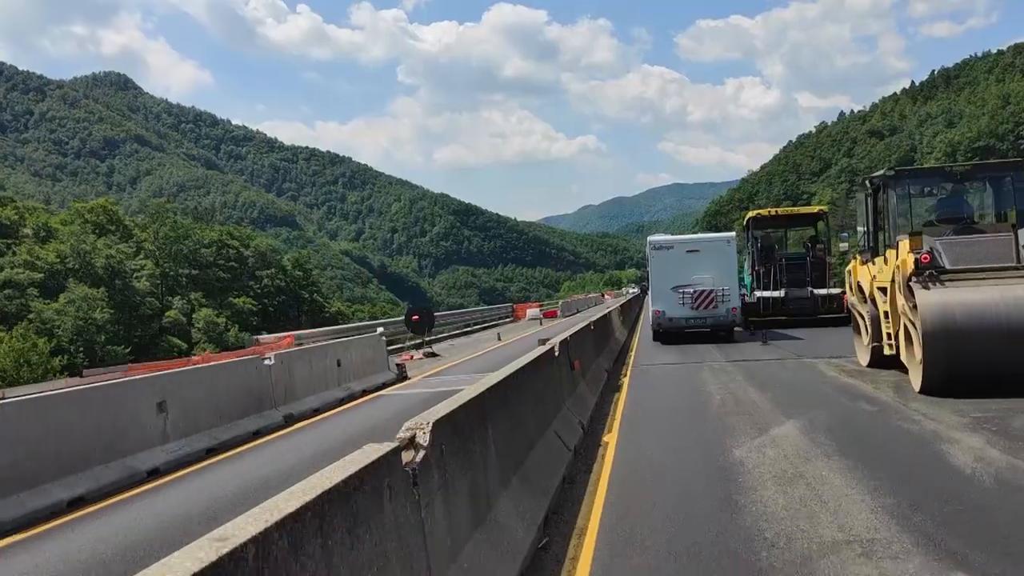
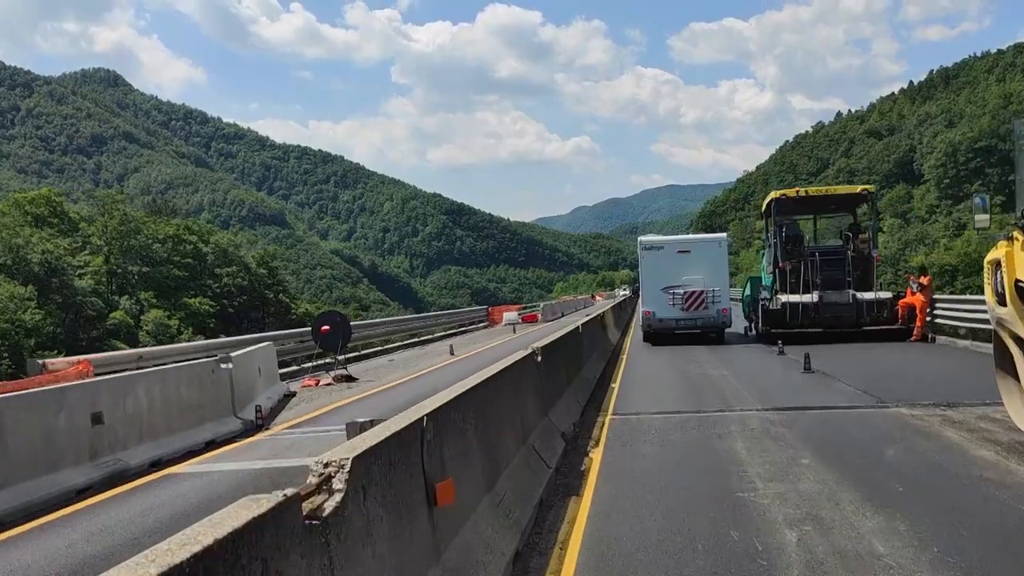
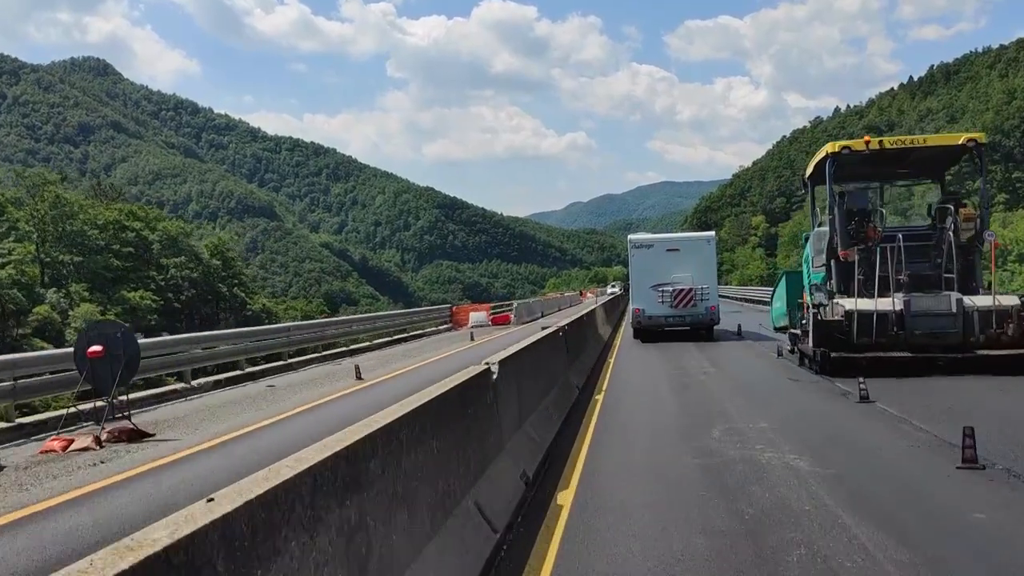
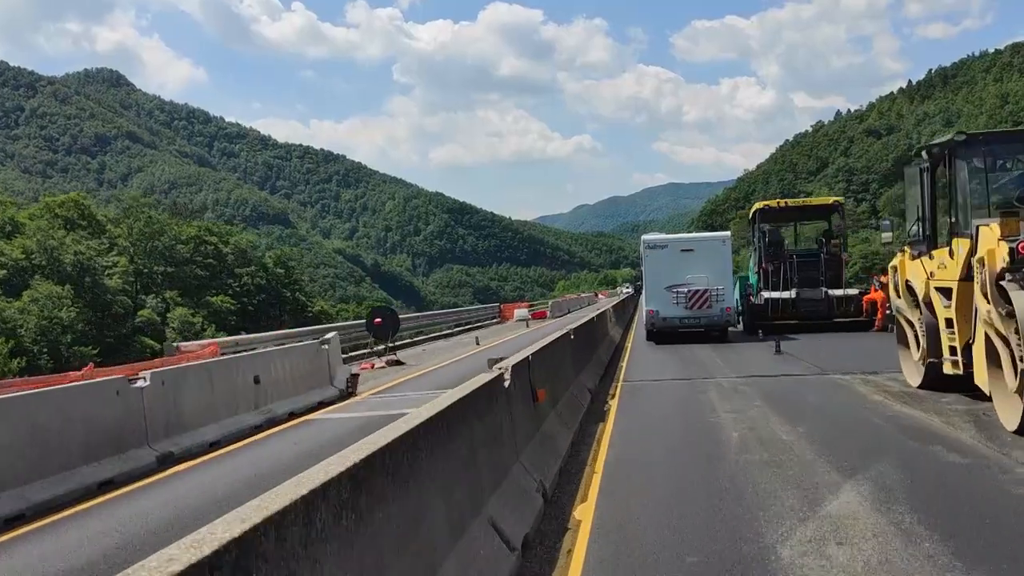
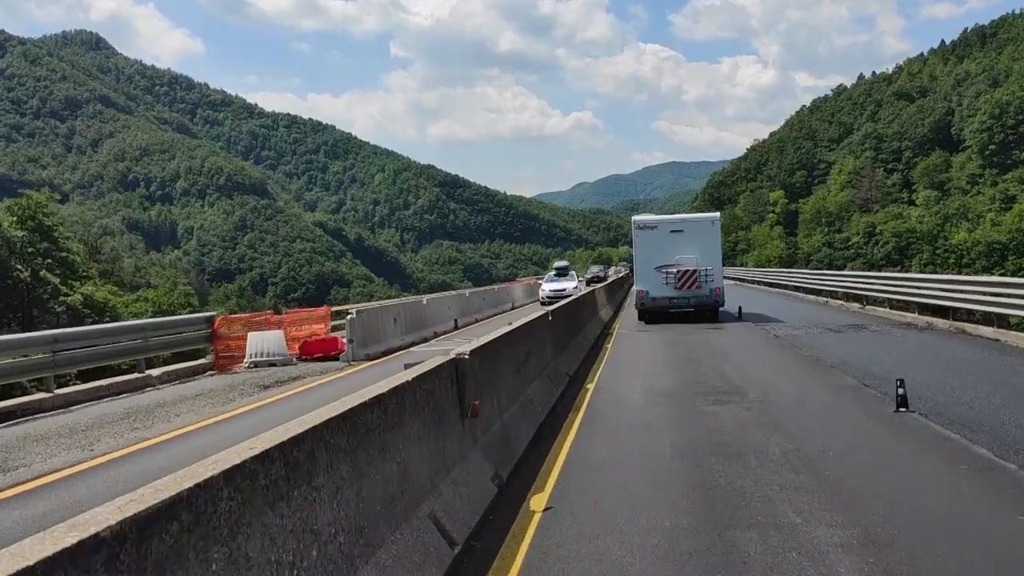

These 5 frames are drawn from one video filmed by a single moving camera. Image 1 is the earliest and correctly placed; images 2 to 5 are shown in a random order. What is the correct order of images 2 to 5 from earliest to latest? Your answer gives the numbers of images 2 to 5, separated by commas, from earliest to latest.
4, 2, 3, 5
